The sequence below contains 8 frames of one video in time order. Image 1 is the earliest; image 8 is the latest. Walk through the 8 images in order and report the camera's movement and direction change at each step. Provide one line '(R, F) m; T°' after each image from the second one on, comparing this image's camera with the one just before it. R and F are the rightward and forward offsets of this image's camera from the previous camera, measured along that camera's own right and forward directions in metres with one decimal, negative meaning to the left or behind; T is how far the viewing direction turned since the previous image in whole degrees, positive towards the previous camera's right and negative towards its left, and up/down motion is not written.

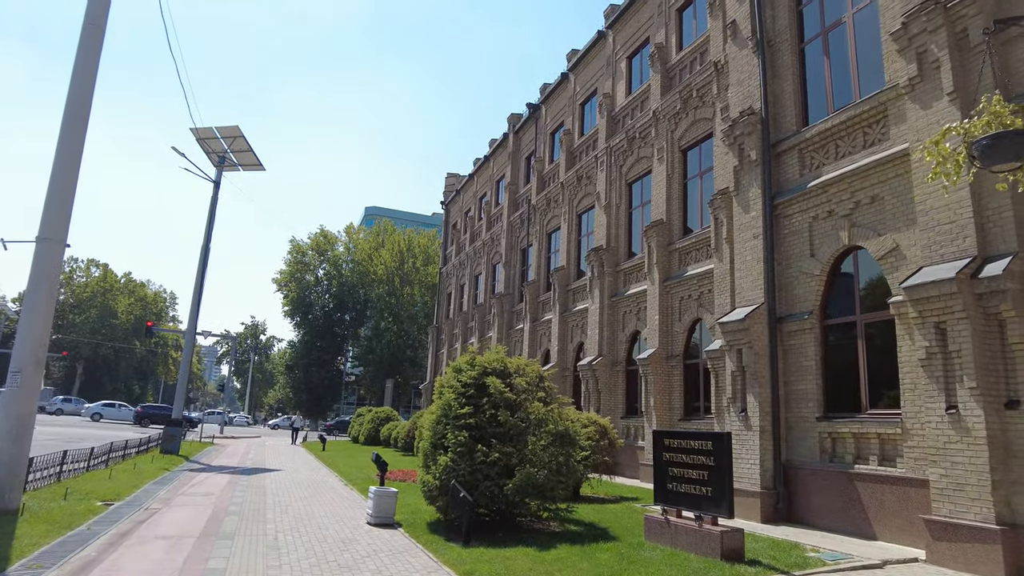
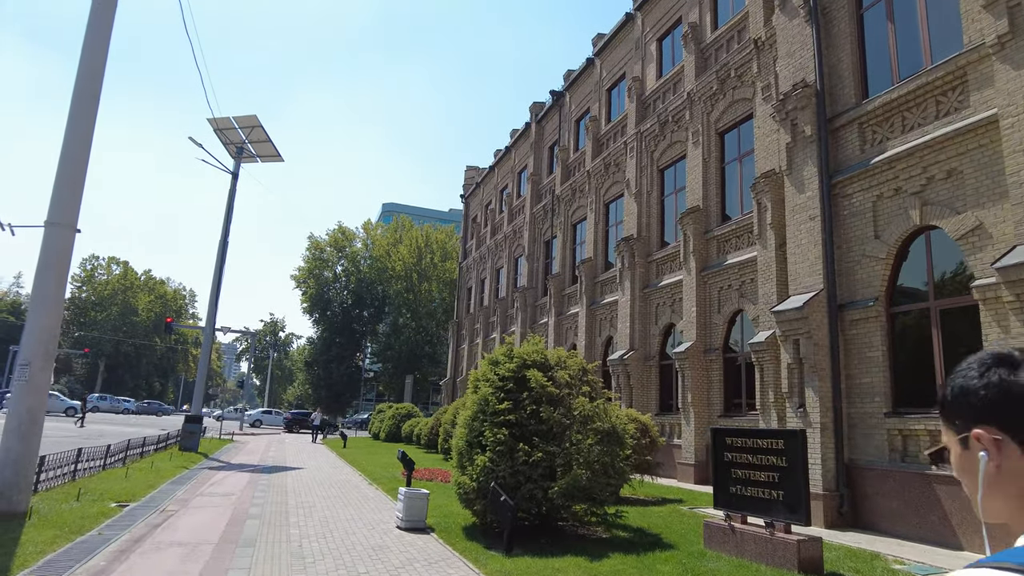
(-0.3, +0.7) m; -1°
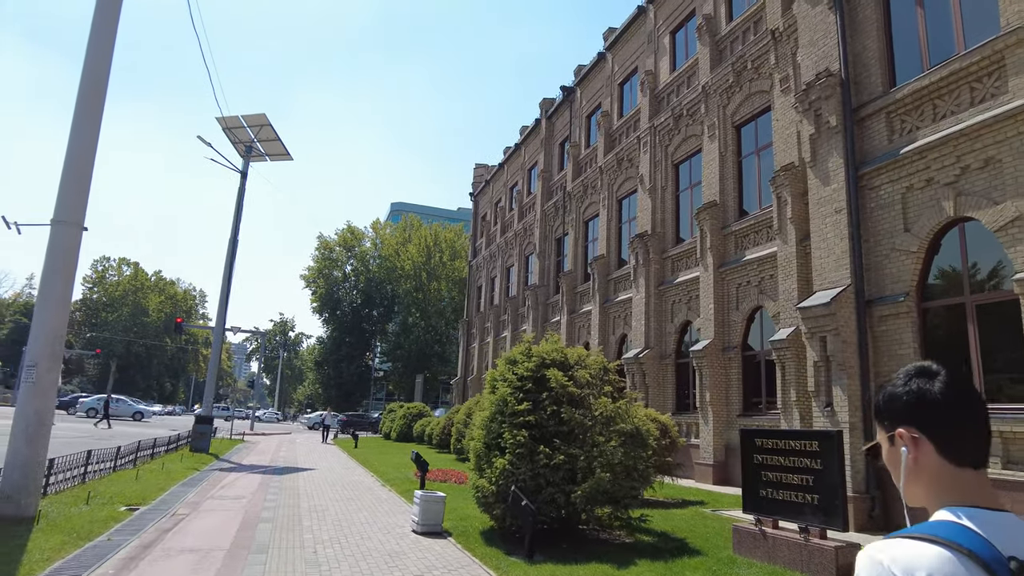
(-0.1, +0.3) m; -1°
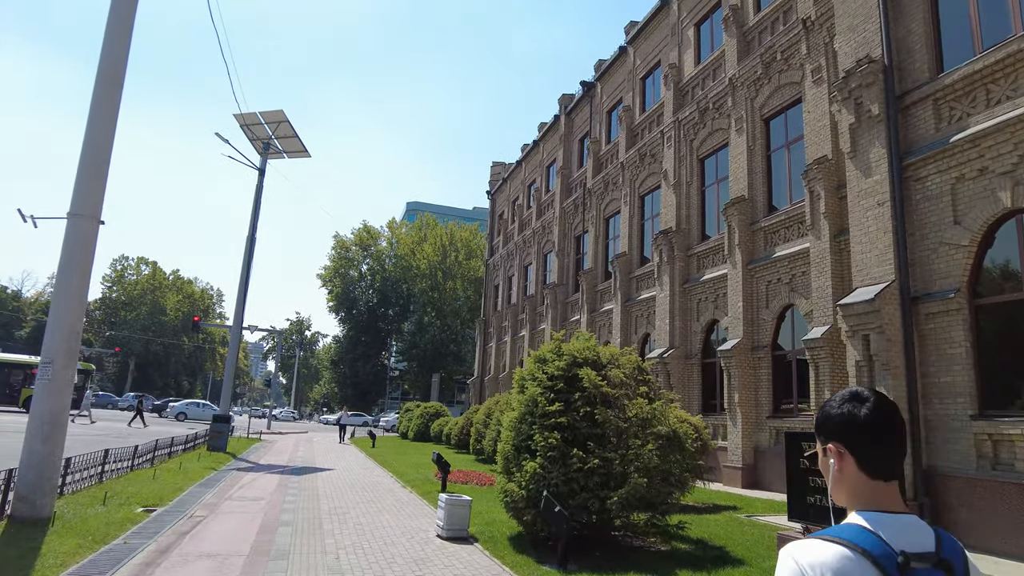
(-0.2, +0.3) m; -1°
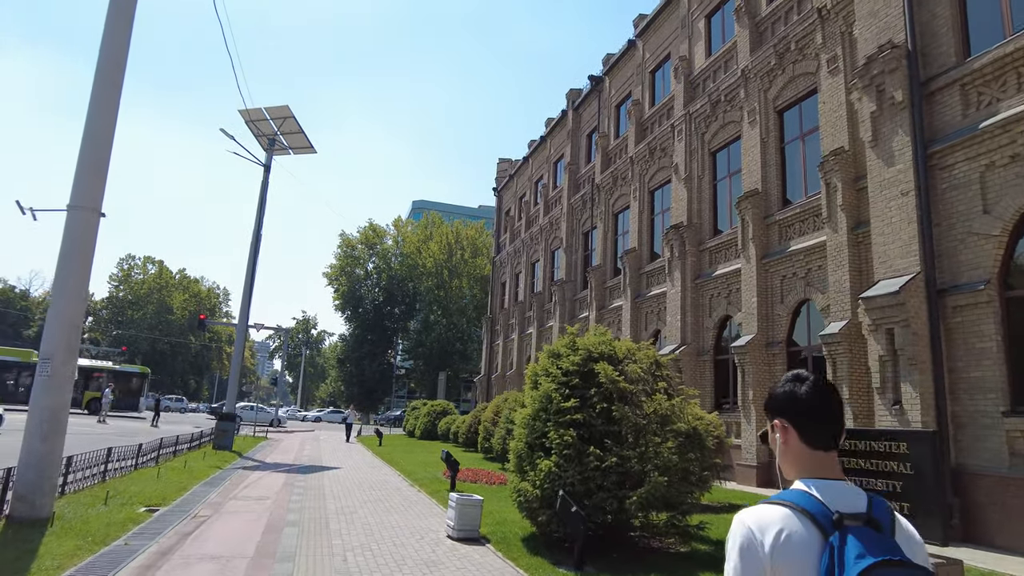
(-0.1, +0.3) m; 0°
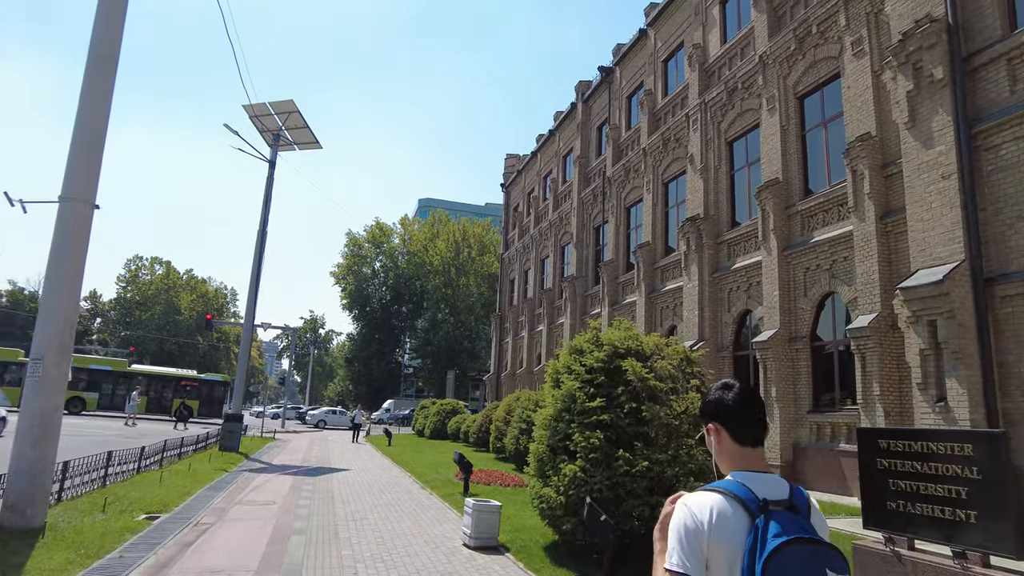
(-0.1, +0.5) m; -1°
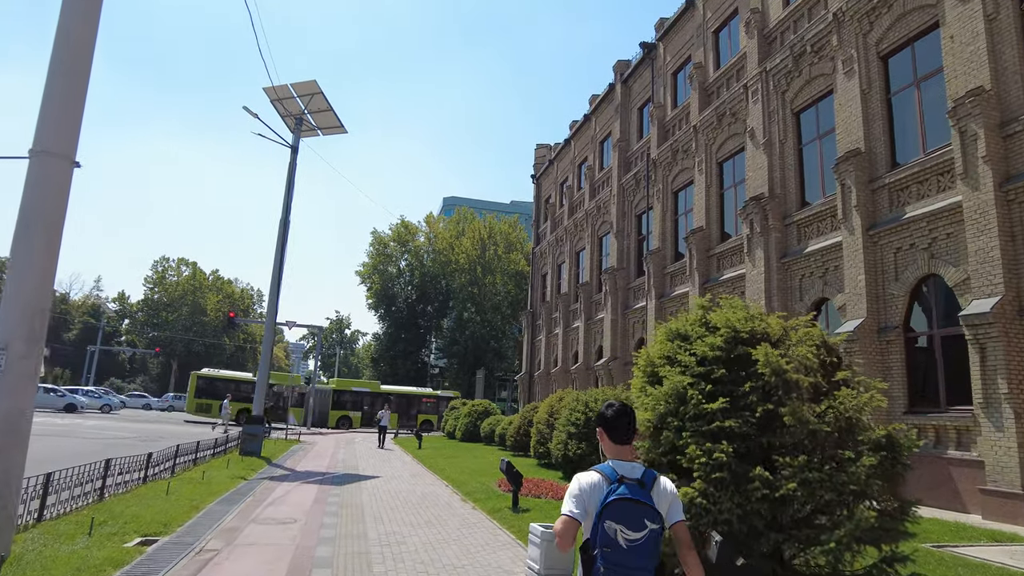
(-0.5, +1.6) m; -2°
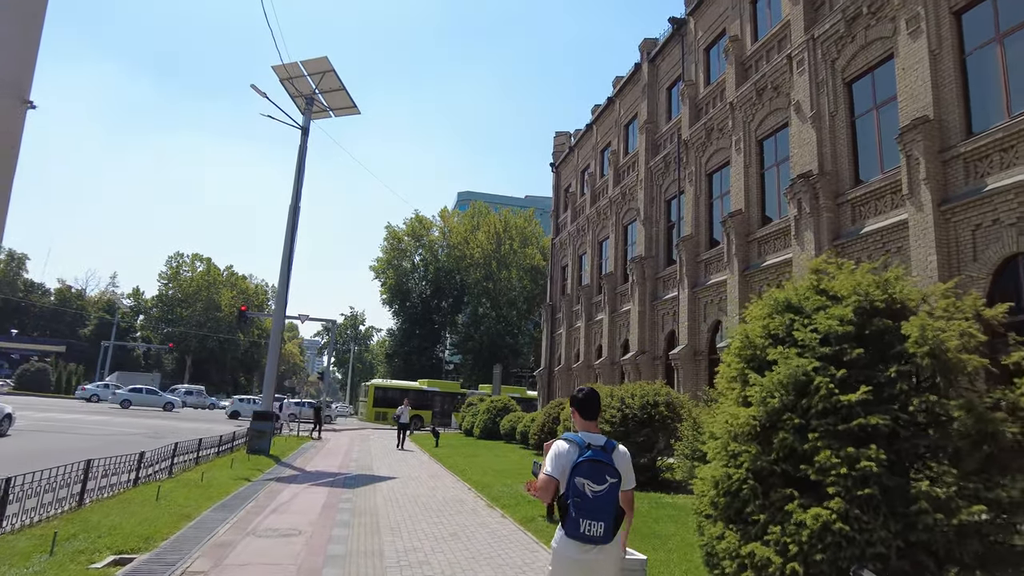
(-0.3, +1.2) m; -1°
